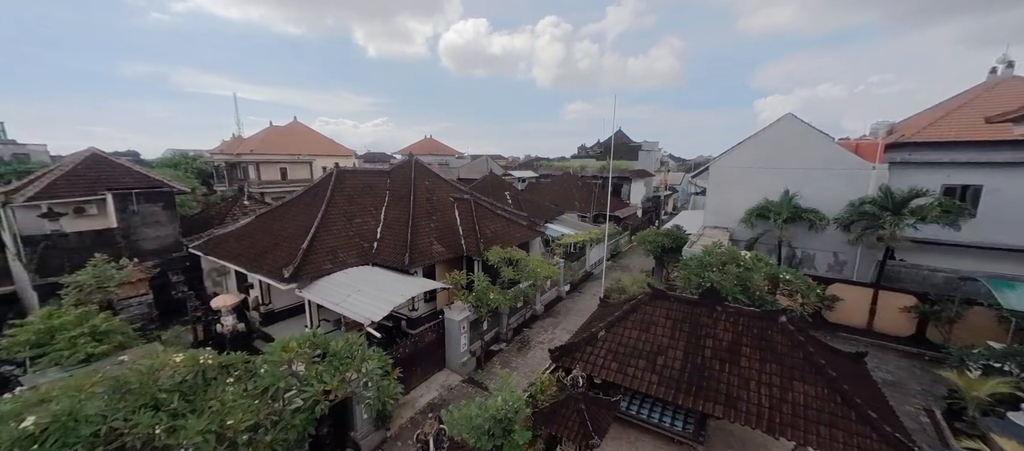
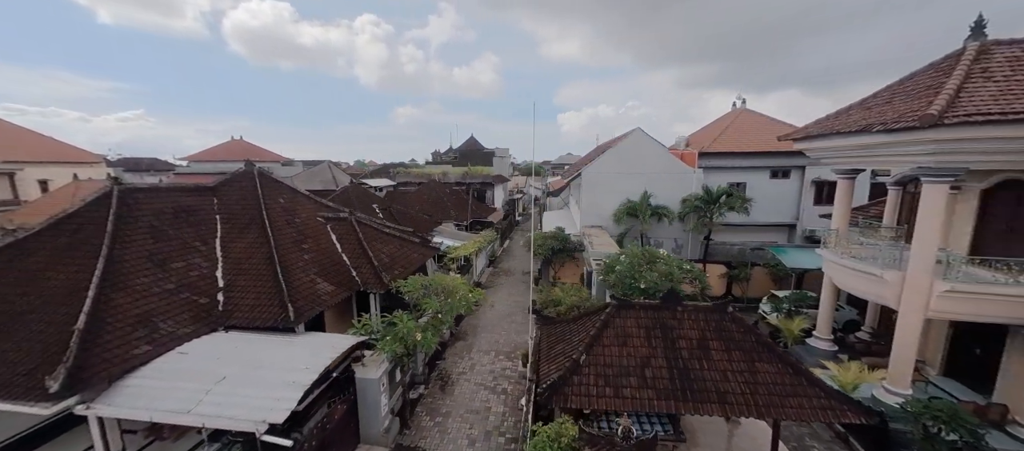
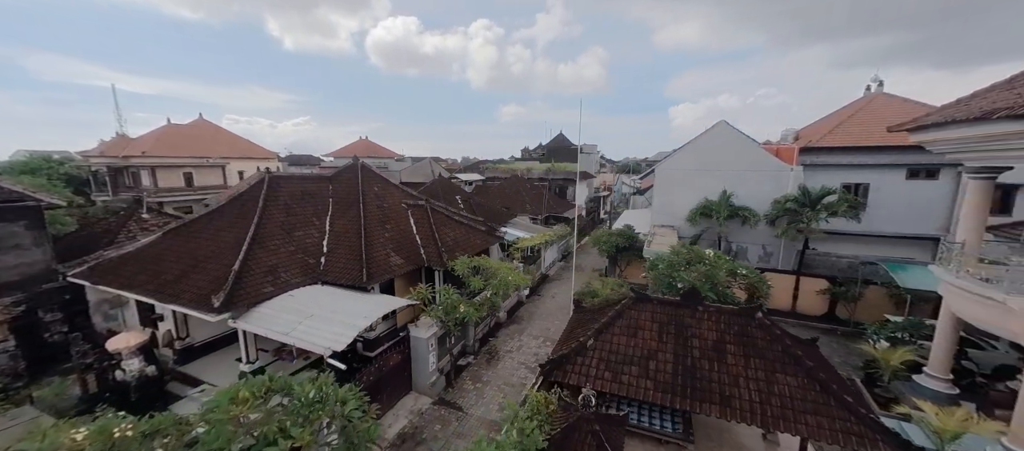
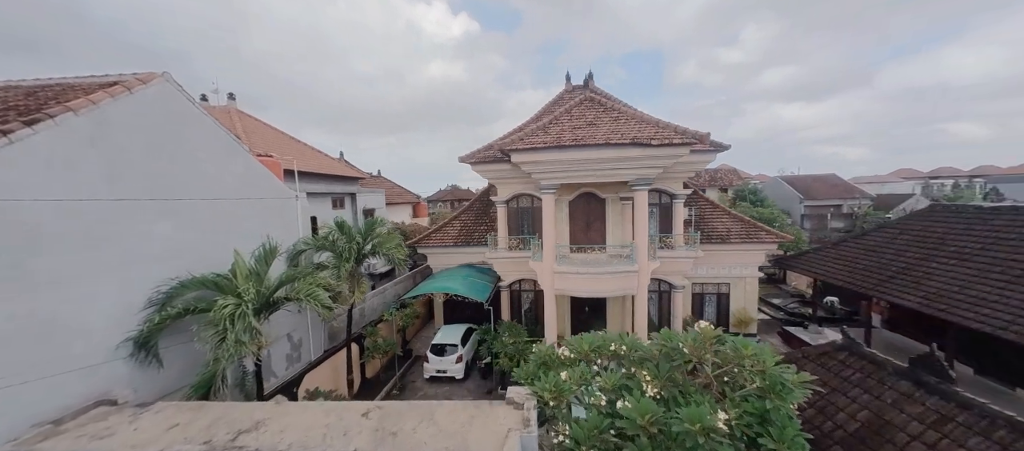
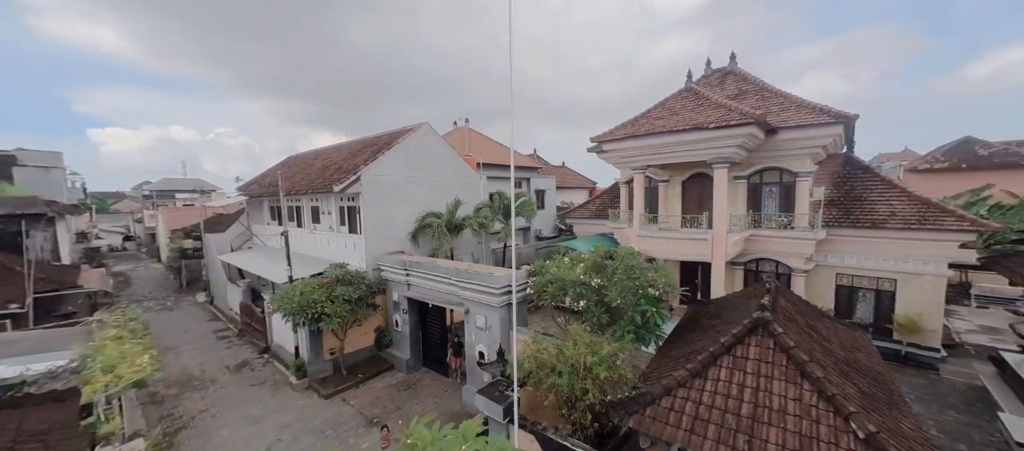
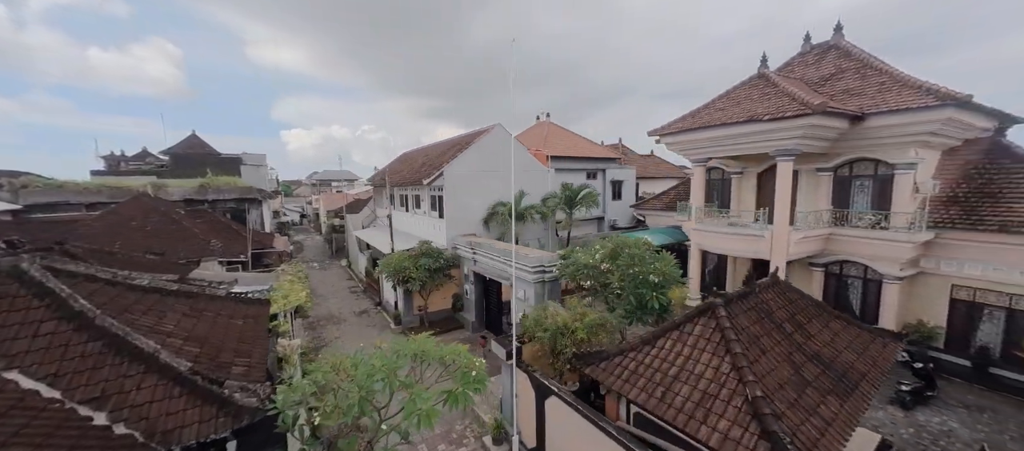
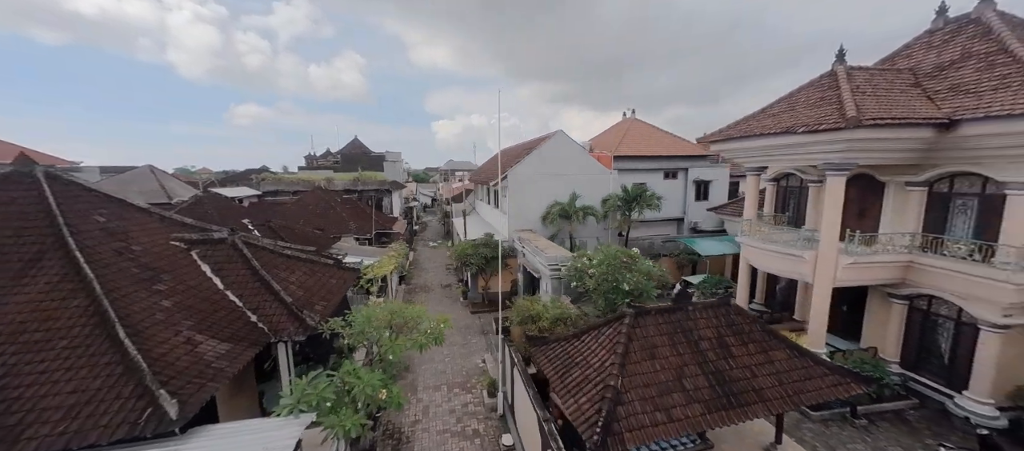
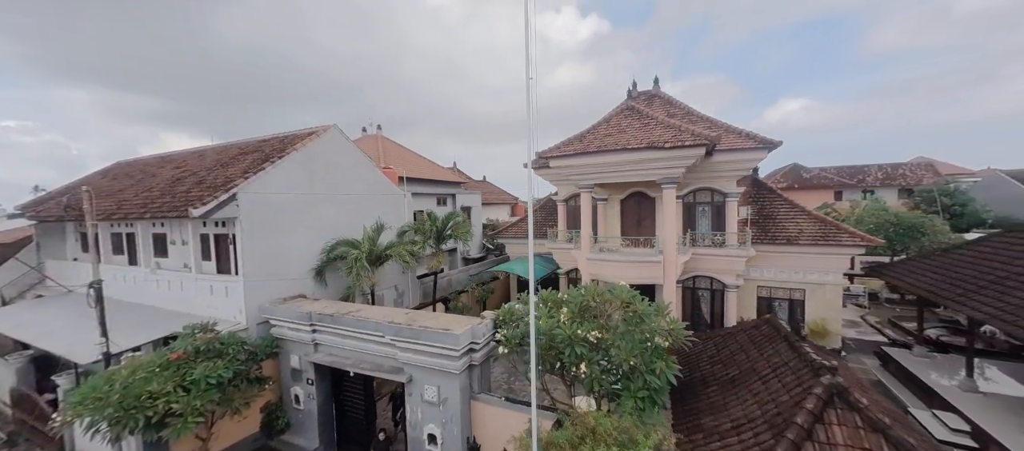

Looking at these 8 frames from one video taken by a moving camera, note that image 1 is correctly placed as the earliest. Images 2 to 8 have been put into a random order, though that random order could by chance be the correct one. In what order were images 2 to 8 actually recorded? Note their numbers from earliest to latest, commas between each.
3, 2, 7, 6, 5, 8, 4
